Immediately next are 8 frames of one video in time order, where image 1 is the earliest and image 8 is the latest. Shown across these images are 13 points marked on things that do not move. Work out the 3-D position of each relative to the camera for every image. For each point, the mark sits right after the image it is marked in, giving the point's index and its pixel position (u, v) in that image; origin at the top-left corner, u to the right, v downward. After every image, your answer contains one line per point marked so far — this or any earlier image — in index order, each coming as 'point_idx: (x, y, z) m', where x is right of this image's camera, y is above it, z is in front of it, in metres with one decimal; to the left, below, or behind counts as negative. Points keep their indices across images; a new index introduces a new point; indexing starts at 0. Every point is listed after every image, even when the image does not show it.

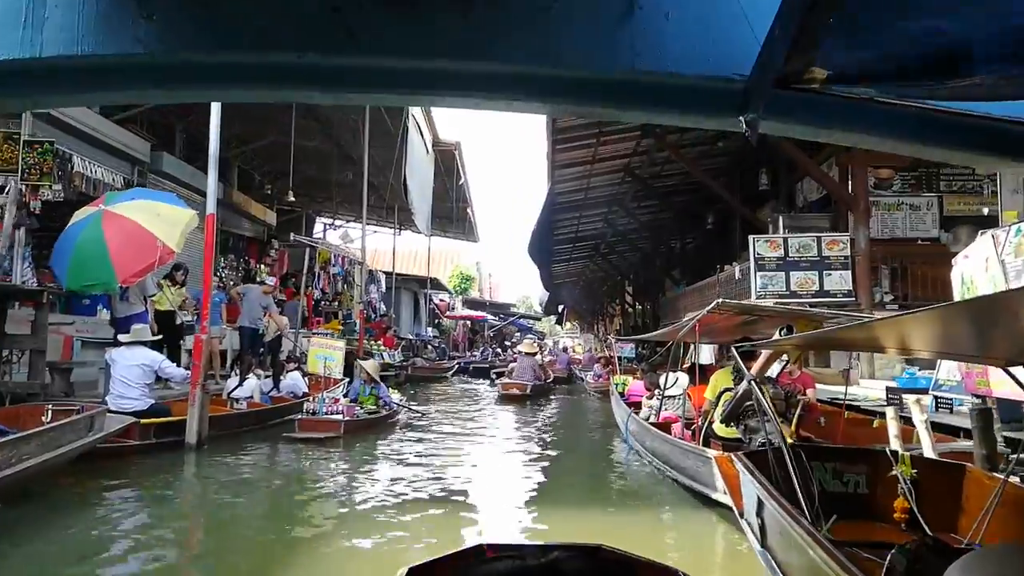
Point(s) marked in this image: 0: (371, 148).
0: (-3.0, +3.0, +16.0) m
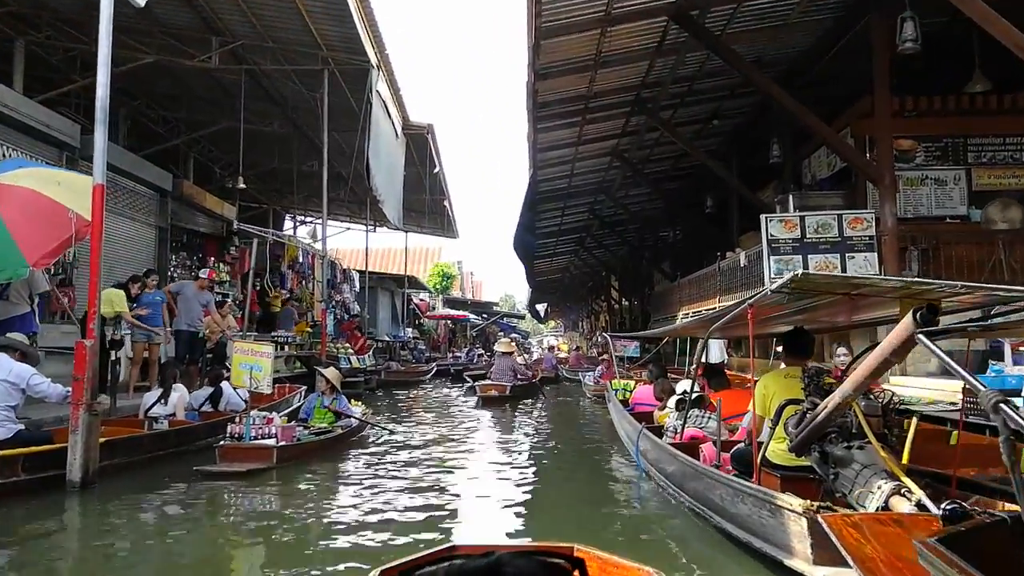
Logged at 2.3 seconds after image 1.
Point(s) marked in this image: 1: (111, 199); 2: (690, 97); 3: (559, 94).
0: (-3.5, +3.1, +14.6) m
1: (-6.7, +1.5, +12.5) m
2: (+2.9, +3.0, +12.0) m
3: (+0.7, +2.8, +10.9) m
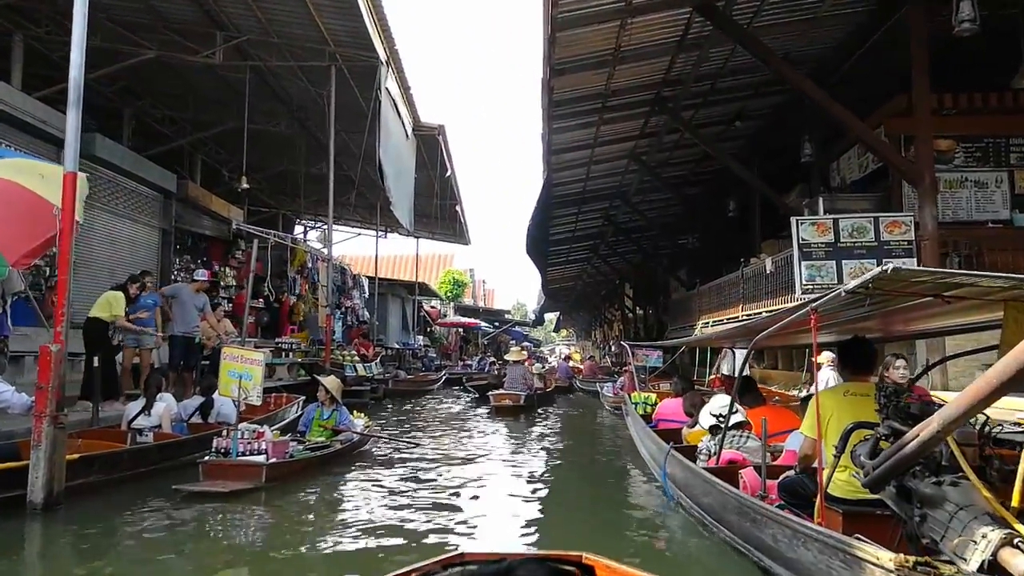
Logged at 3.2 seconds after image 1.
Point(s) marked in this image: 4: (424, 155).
0: (-3.2, +3.0, +14.2) m
1: (-6.4, +1.4, +12.1) m
2: (+3.1, +2.9, +11.5) m
3: (+0.9, +2.7, +10.4) m
4: (-1.9, +2.9, +16.2) m
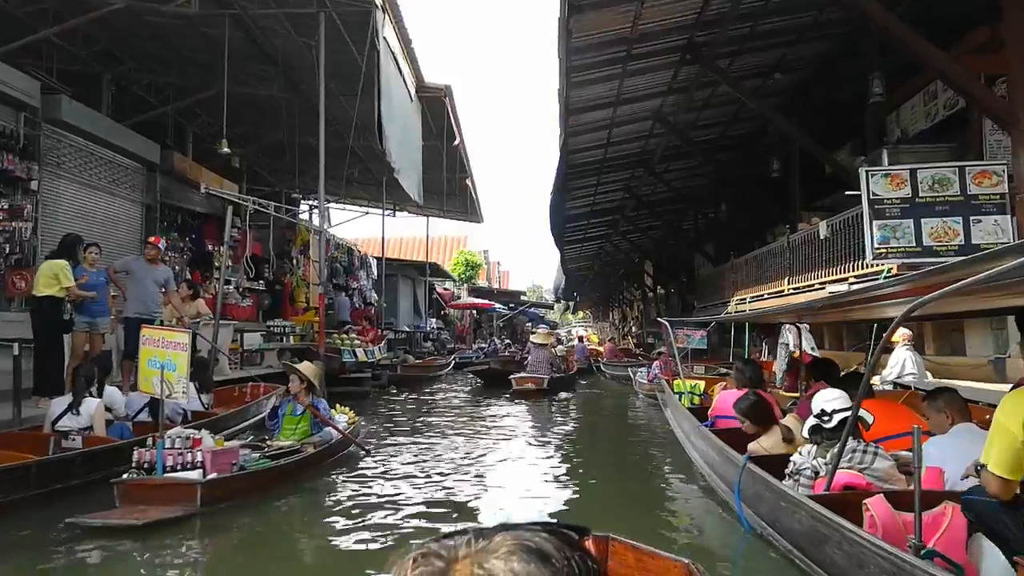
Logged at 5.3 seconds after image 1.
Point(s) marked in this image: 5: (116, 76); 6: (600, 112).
0: (-3.0, +3.3, +12.9) m
1: (-6.2, +1.7, +11.0) m
2: (+3.2, +3.3, +10.2) m
3: (+1.0, +3.1, +9.1) m
4: (-1.6, +3.3, +15.0) m
5: (-6.6, +3.5, +12.5) m
6: (+1.4, +2.7, +11.6) m
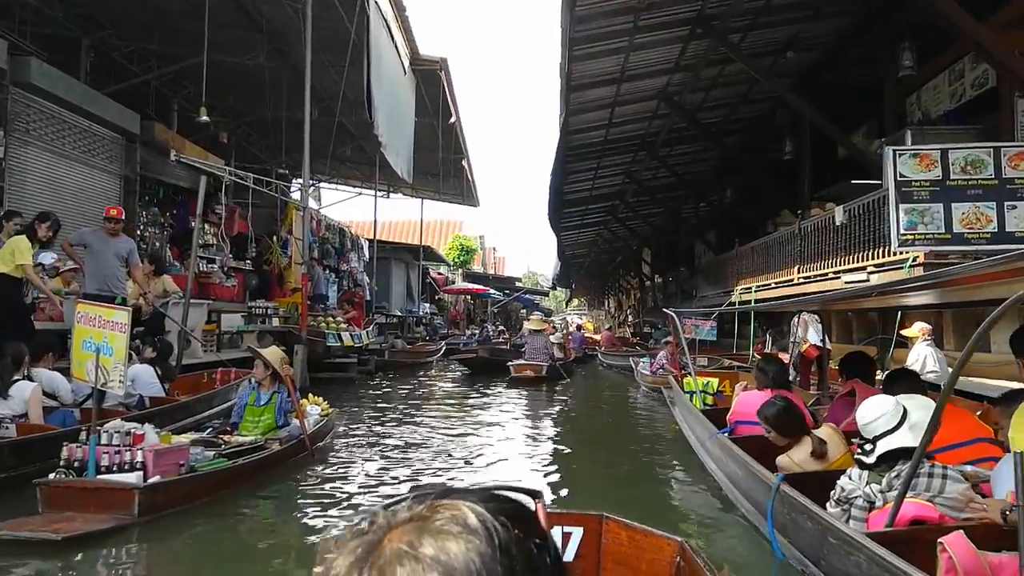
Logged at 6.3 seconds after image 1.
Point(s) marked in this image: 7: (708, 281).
0: (-3.0, +3.7, +12.3) m
1: (-6.3, +2.1, +10.4) m
2: (+3.2, +3.5, +9.6) m
3: (+1.0, +3.2, +8.5) m
4: (-1.7, +3.7, +14.3) m
5: (-6.6, +3.9, +11.9) m
6: (+1.3, +2.9, +11.0) m
7: (+4.8, +0.2, +18.6) m
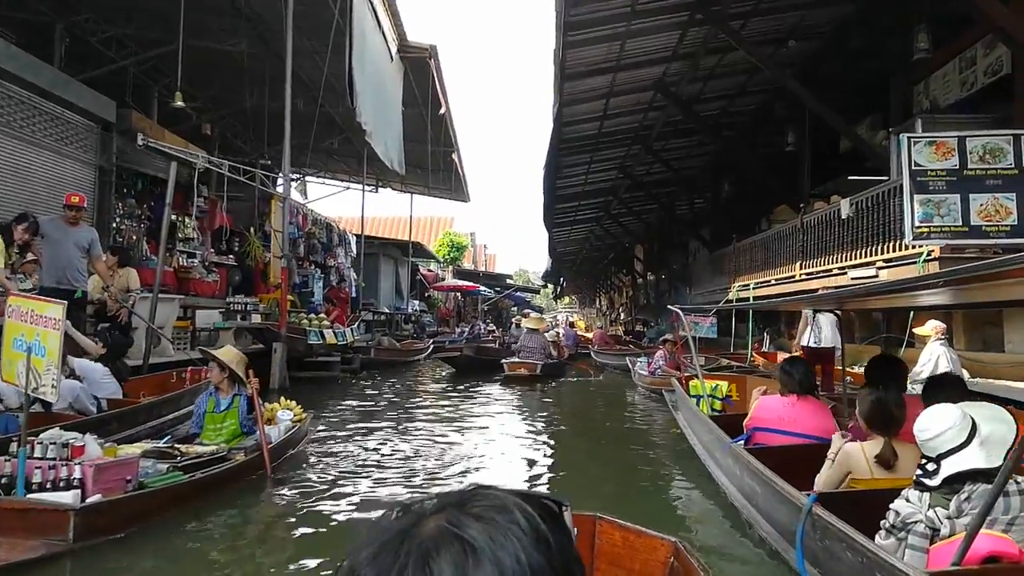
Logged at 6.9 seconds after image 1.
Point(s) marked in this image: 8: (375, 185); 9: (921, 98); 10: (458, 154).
0: (-3.1, +3.7, +11.9) m
1: (-6.4, +2.1, +9.9) m
2: (+3.1, +3.5, +9.2) m
3: (+0.9, +3.3, +8.1) m
4: (-1.8, +3.7, +13.9) m
5: (-6.8, +4.0, +11.4) m
6: (+1.2, +3.0, +10.6) m
7: (+4.6, +0.2, +18.2) m
8: (-3.6, +2.7, +19.7) m
9: (+4.8, +2.2, +8.9) m
10: (-1.3, +3.2, +18.0) m
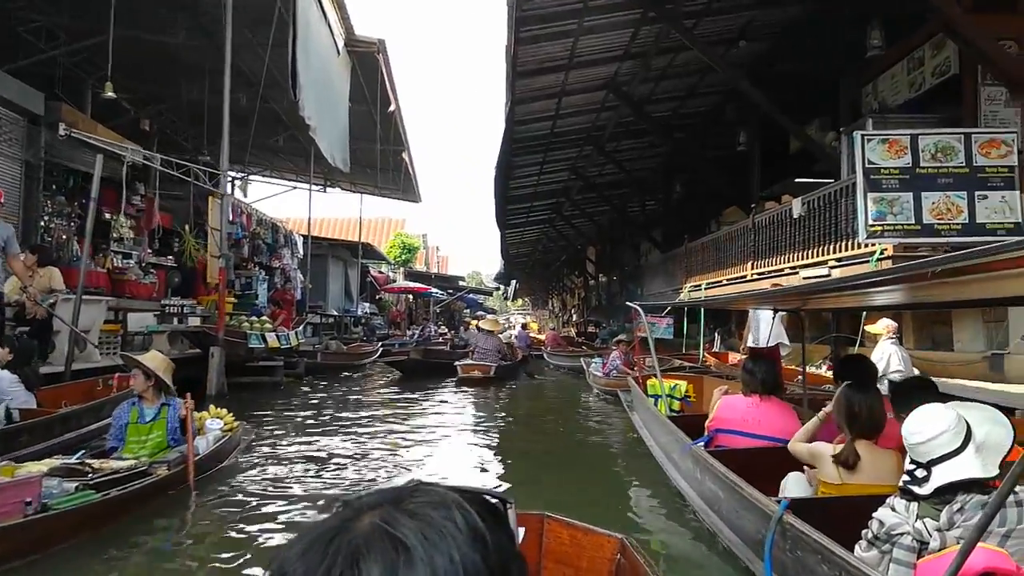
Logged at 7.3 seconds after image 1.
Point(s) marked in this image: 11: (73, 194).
0: (-3.9, +3.7, +11.4) m
1: (-7.0, +2.1, +9.3) m
2: (+2.5, +3.5, +9.2) m
3: (+0.4, +3.3, +7.9) m
4: (-2.7, +3.7, +13.5) m
5: (-7.5, +4.0, +10.7) m
6: (+0.5, +3.0, +10.4) m
7: (+3.5, +0.2, +18.3) m
8: (-4.9, +2.7, +19.2) m
9: (+4.3, +2.2, +8.9) m
10: (-2.4, +3.2, +17.7) m
11: (-7.2, +1.6, +12.2) m
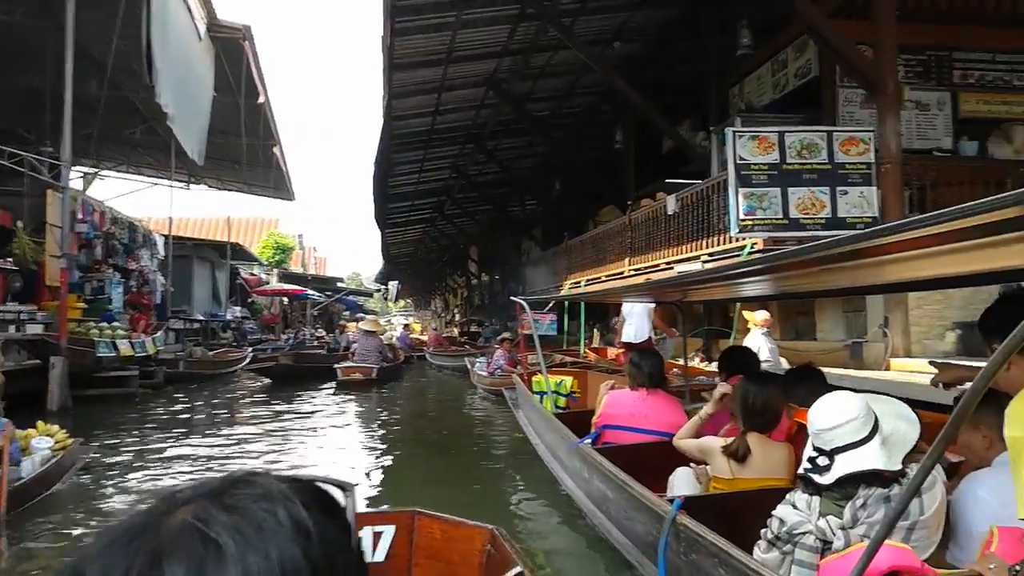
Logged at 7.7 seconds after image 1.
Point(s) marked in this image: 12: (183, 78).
0: (-5.7, +3.7, +10.5) m
1: (-8.4, +2.0, +7.8) m
2: (+1.0, +3.6, +9.2) m
3: (-0.9, +3.3, +7.7) m
4: (-4.8, +3.7, +12.7) m
5: (-9.1, +3.9, +9.2) m
6: (-1.1, +3.0, +10.2) m
7: (+0.6, +0.3, +18.4) m
8: (-7.8, +2.6, +18.0) m
9: (+2.8, +2.3, +9.3) m
10: (-5.2, +3.1, +16.9) m
11: (-9.0, +1.5, +10.7) m
12: (-4.5, +2.8, +10.3) m
